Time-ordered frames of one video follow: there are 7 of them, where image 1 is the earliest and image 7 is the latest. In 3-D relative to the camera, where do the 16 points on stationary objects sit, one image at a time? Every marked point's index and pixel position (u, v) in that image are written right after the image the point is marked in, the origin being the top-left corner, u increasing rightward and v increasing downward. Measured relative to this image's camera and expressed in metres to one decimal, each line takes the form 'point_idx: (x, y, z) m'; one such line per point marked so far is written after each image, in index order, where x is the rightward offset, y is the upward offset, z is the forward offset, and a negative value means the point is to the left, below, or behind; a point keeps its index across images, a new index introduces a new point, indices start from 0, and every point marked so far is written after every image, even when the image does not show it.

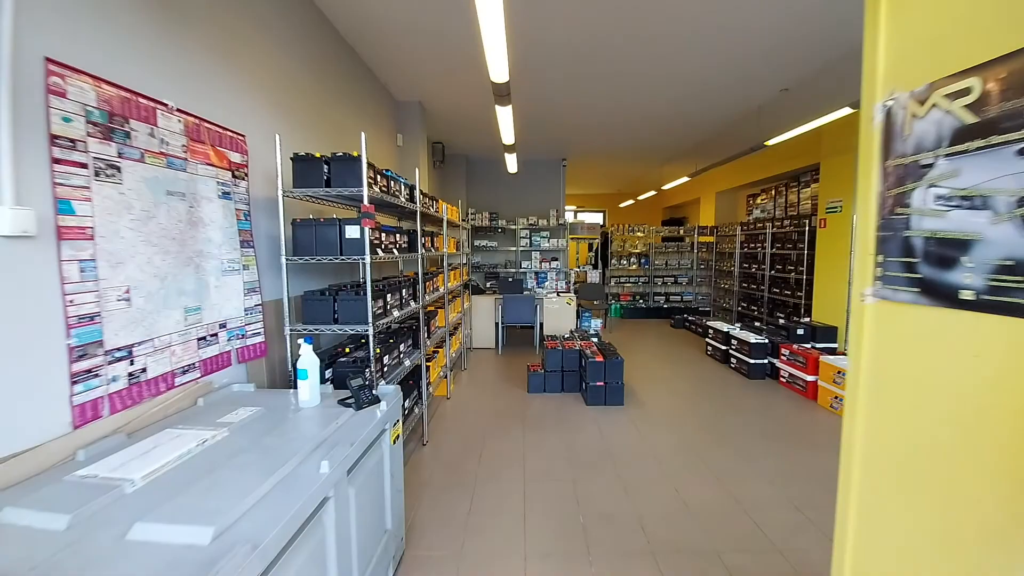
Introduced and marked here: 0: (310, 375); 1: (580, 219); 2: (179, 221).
0: (-0.9, -0.4, +1.8) m
1: (+2.2, +2.3, +13.6) m
2: (-1.5, +0.3, +1.9) m
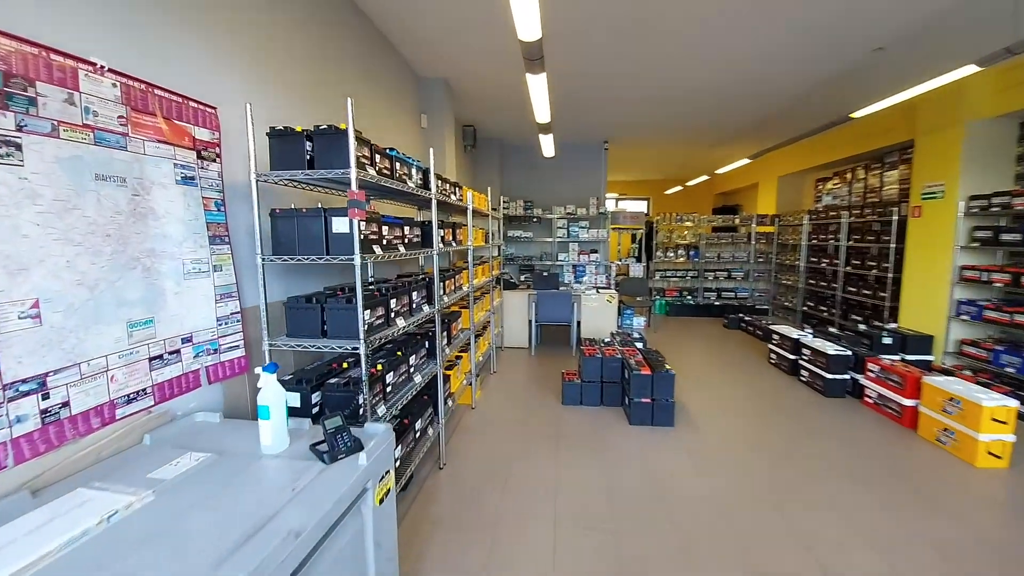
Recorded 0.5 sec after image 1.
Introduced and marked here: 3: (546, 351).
0: (-0.8, -0.4, +1.4) m
1: (+3.4, +2.5, +12.8) m
2: (-1.4, +0.3, +1.5) m
3: (+0.5, -0.8, +5.6) m
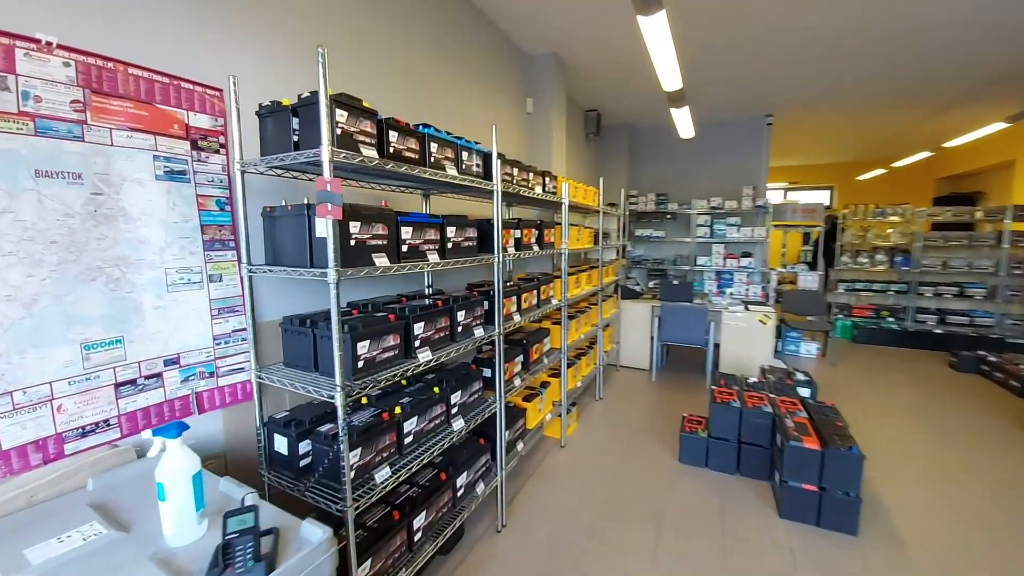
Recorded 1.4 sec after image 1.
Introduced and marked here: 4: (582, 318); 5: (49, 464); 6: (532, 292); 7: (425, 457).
0: (-0.8, -0.5, +1.0) m
1: (+7.0, +2.2, +10.3) m
2: (-1.3, +0.2, +1.2) m
3: (+1.8, -1.0, +4.6) m
4: (+0.6, -0.3, +3.7) m
5: (-1.4, -0.5, +1.3) m
6: (+0.1, 0.0, +2.7) m
7: (-0.3, -0.7, +1.7) m
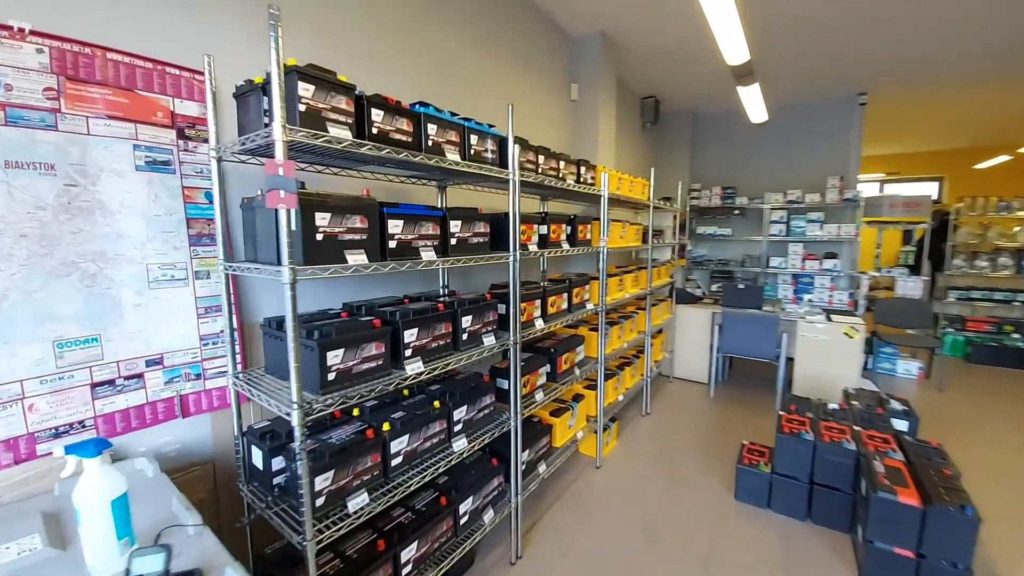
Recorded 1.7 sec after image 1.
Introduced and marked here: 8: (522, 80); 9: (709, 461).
0: (-0.9, -0.5, +0.9) m
1: (+8.2, +2.1, +9.0) m
2: (-1.4, +0.2, +1.2) m
3: (+2.1, -1.0, +4.0) m
4: (+0.9, -0.3, +3.3) m
5: (-1.4, -0.5, +1.2) m
6: (+0.3, 0.0, +2.4) m
7: (-0.3, -0.7, +1.5) m
8: (+0.1, +1.6, +3.1) m
9: (+1.4, -1.2, +3.0) m
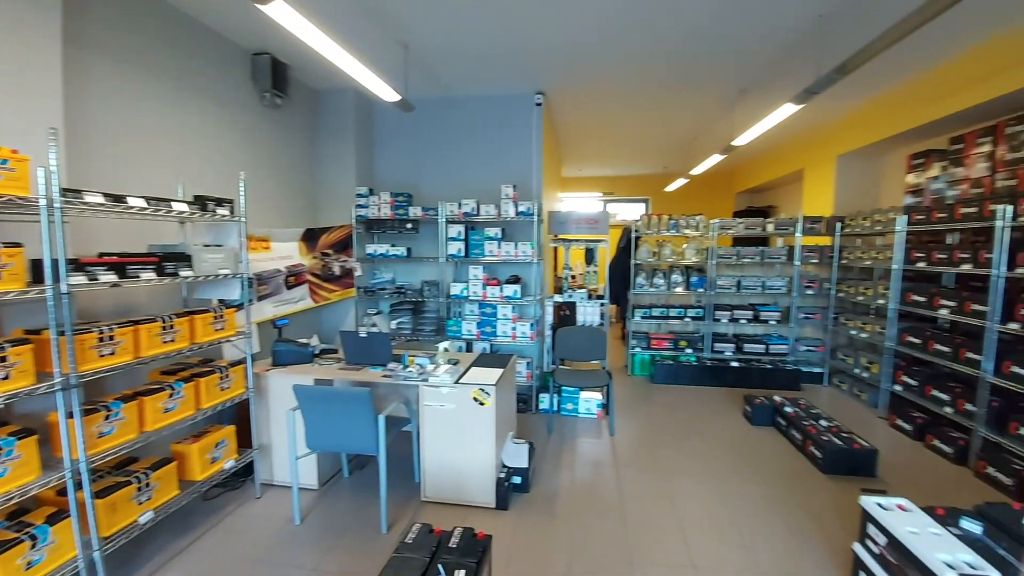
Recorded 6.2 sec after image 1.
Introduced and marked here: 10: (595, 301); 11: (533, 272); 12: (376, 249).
0: (-2.7, -0.8, -1.5) m
1: (+2.5, +1.8, +9.6) m
2: (-3.3, -0.1, -1.3) m
3: (-1.0, -1.3, +2.6) m
4: (-1.9, -0.6, +1.5) m
5: (-3.3, -0.9, -1.4) m
6: (-2.2, -0.4, +0.4) m
7: (-2.4, -1.0, -0.7) m
8: (-2.8, +1.2, +1.0) m
9: (-1.3, -1.5, +1.3) m
10: (+0.9, -0.1, +4.7) m
11: (+0.2, +0.2, +4.2) m
12: (-1.3, +0.4, +4.1) m
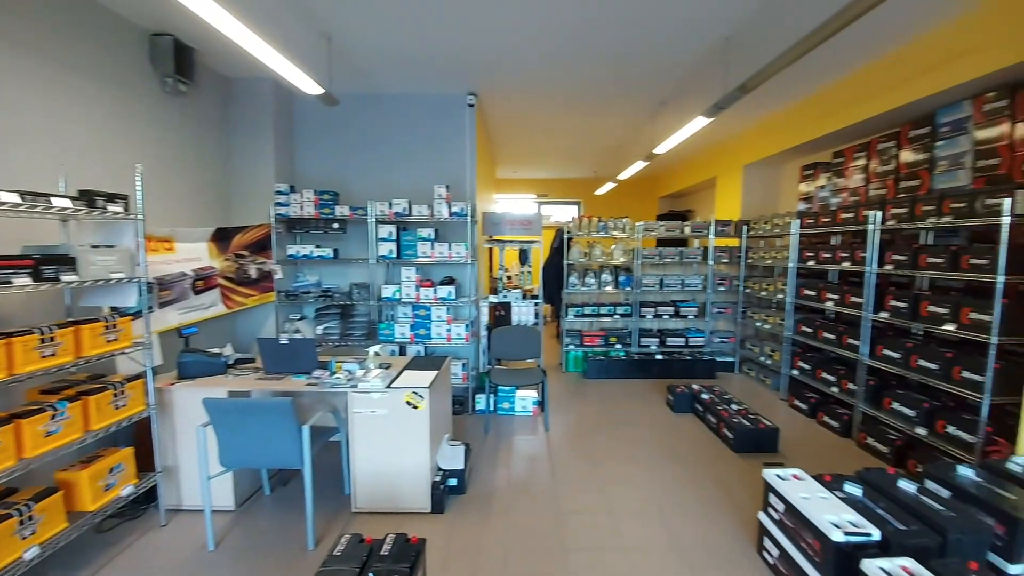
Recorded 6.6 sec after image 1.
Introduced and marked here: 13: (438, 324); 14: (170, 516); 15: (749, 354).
0: (-2.4, -0.9, -1.8) m
1: (+1.0, +1.8, +9.8) m
2: (-3.0, -0.2, -1.8) m
3: (-1.4, -1.4, +2.4) m
4: (-2.2, -0.7, +1.2) m
5: (-3.1, -0.9, -1.8) m
6: (-2.2, -0.4, +0.1) m
7: (-2.2, -1.0, -1.1) m
8: (-2.9, +1.1, +0.6) m
9: (-1.5, -1.6, +1.1) m
10: (+0.2, -0.1, +4.8) m
11: (-0.5, +0.2, +4.2) m
12: (-2.0, +0.4, +3.9) m
13: (-0.7, -0.3, +3.8) m
14: (-2.0, -1.3, +2.5) m
15: (+3.1, -0.8, +5.4) m
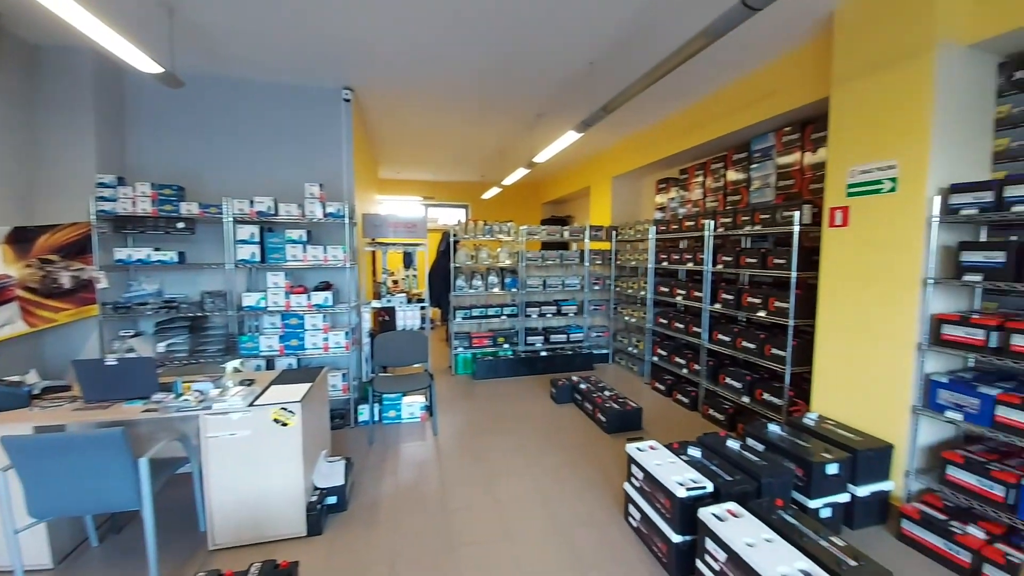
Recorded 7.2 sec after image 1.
0: (-1.9, -0.9, -2.4) m
1: (-1.8, +1.8, +9.8) m
2: (-2.5, -0.2, -2.5) m
3: (-2.0, -1.4, +2.0) m
4: (-2.4, -0.7, +0.6) m
5: (-2.5, -1.0, -2.5) m
6: (-2.2, -0.5, -0.4) m
7: (-1.9, -1.1, -1.5) m
8: (-3.1, +1.1, -0.1) m
9: (-1.7, -1.6, +0.8) m
10: (-1.1, -0.2, +4.7) m
11: (-1.6, +0.1, +4.0) m
12: (-3.0, +0.3, +3.3) m
13: (-1.7, -0.4, +3.5) m
14: (-2.6, -1.4, +1.9) m
15: (+1.5, -0.8, +6.1) m
